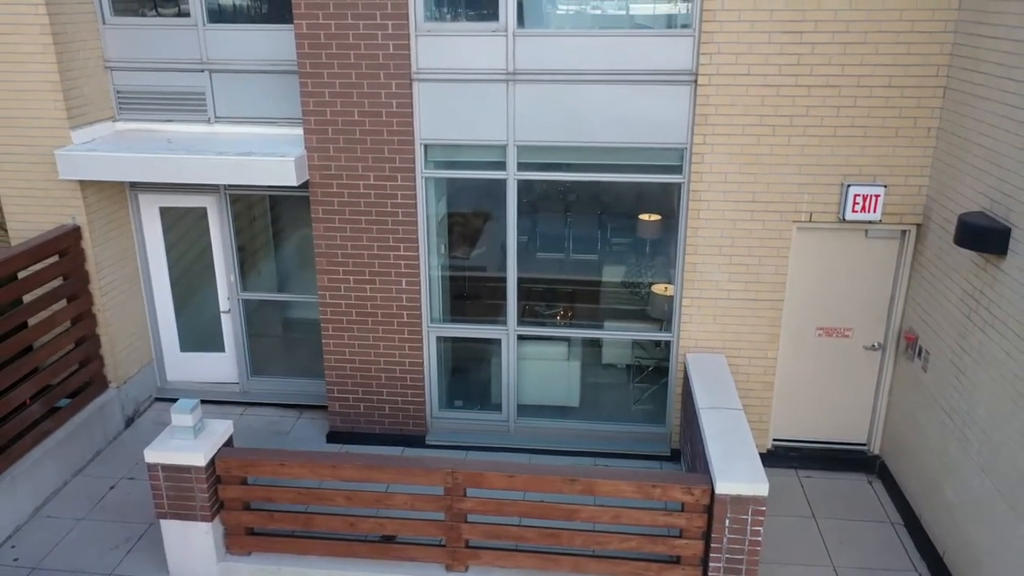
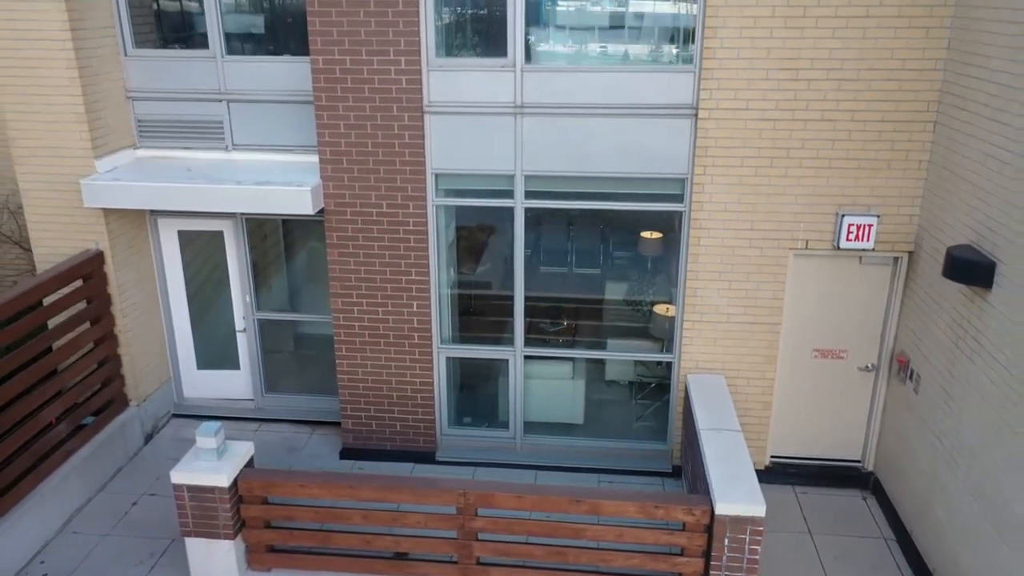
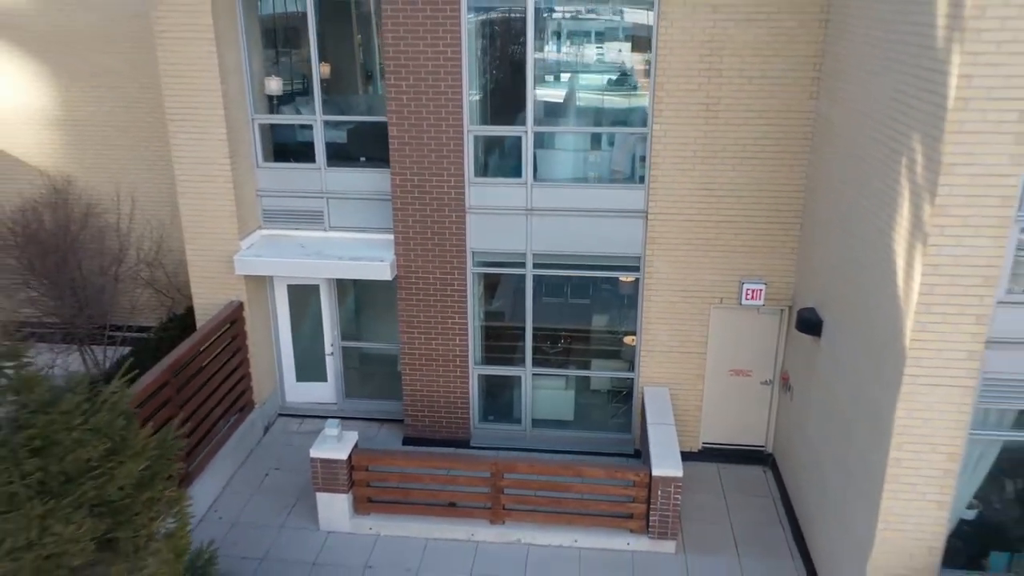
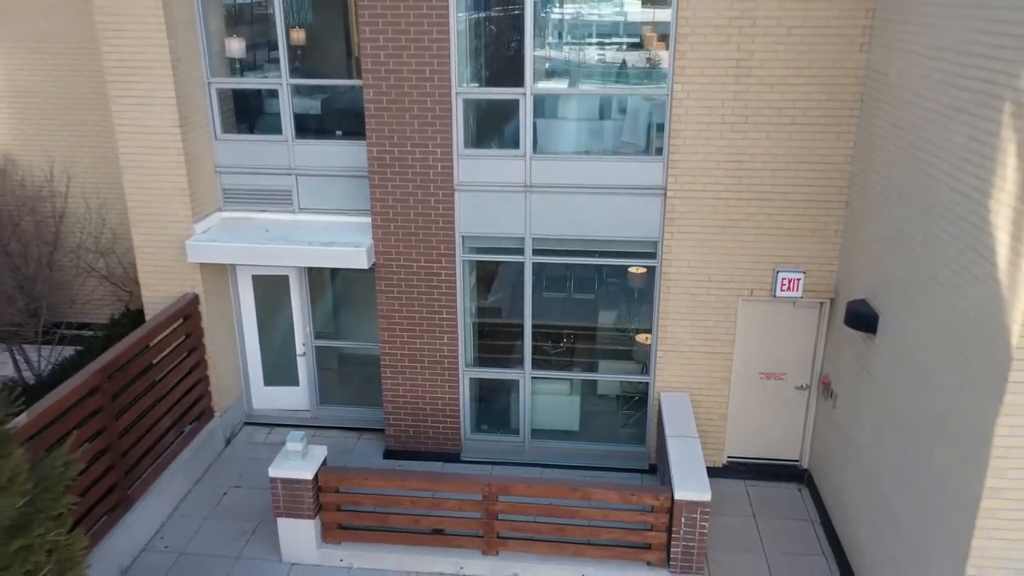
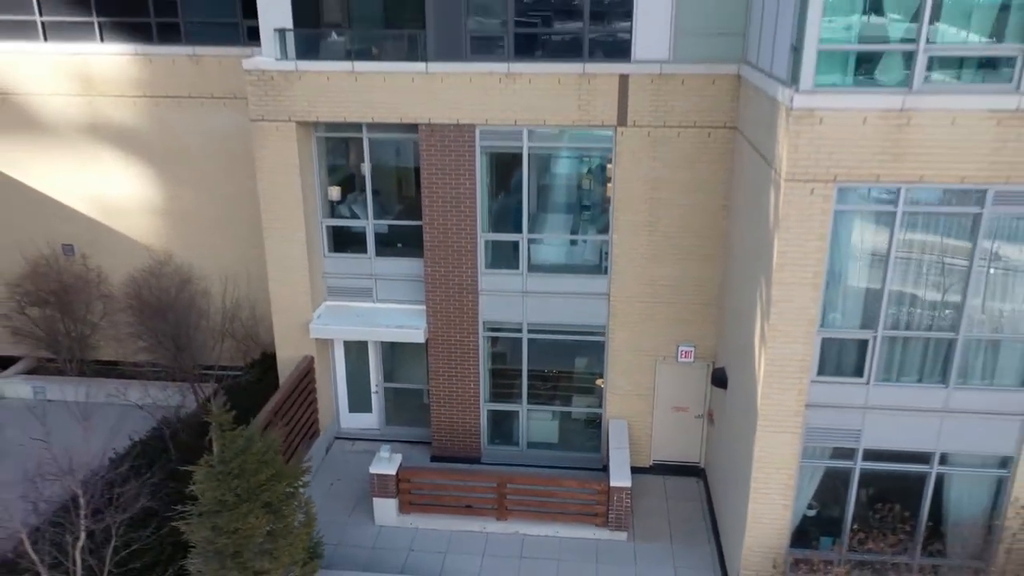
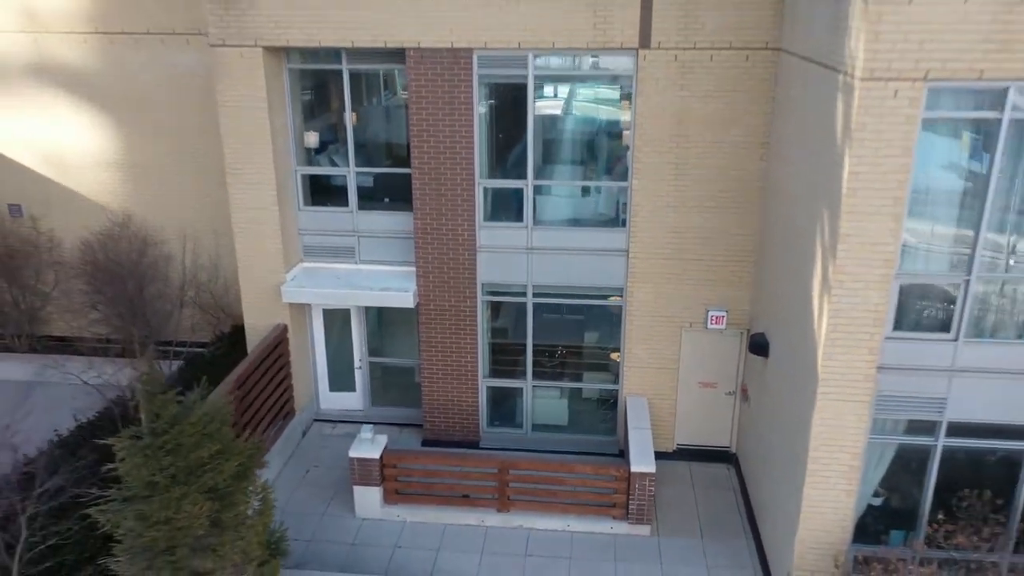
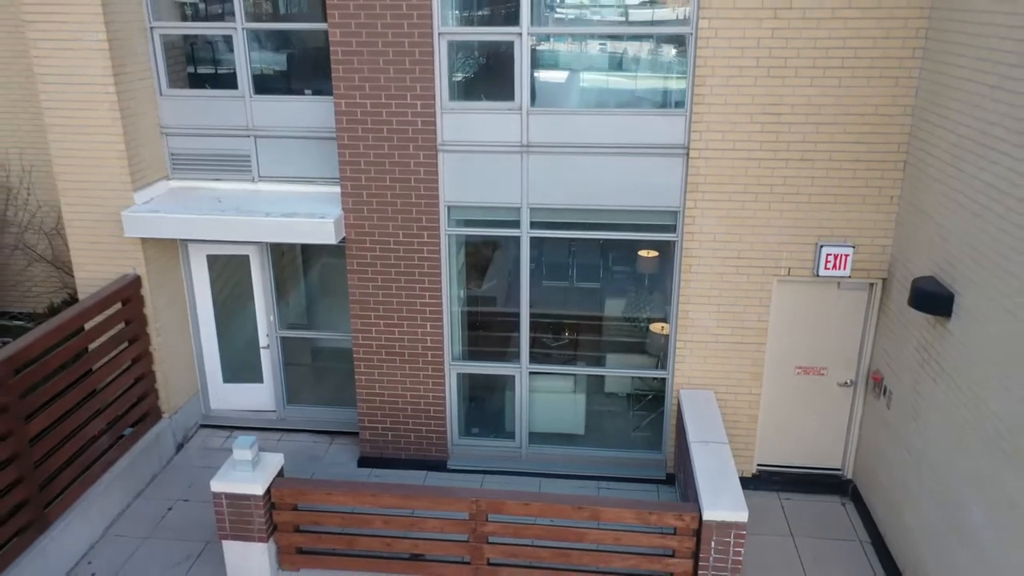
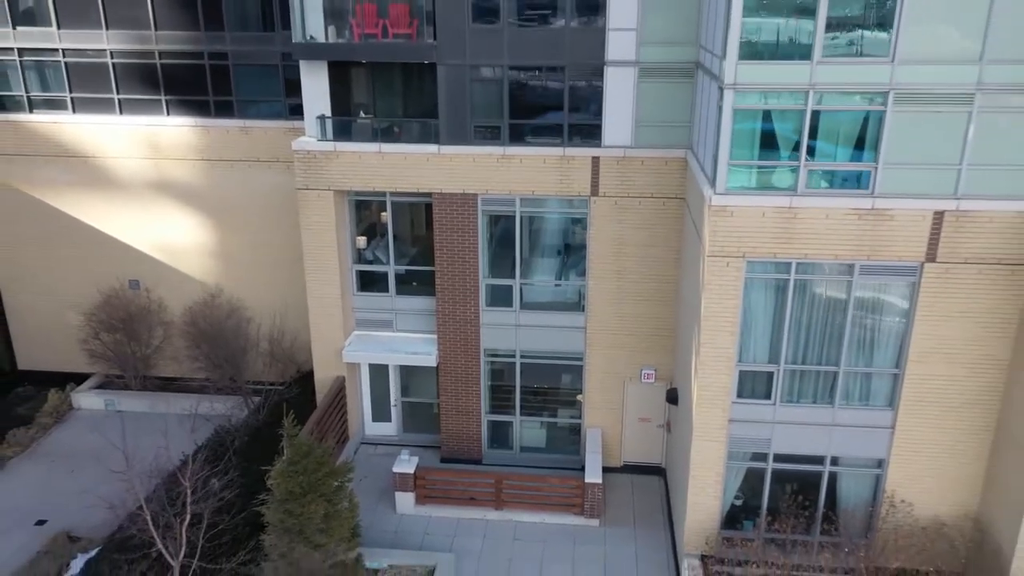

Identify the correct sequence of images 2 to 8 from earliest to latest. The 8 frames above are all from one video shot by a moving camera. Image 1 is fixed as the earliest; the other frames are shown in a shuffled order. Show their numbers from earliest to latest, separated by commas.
2, 7, 4, 3, 6, 5, 8
